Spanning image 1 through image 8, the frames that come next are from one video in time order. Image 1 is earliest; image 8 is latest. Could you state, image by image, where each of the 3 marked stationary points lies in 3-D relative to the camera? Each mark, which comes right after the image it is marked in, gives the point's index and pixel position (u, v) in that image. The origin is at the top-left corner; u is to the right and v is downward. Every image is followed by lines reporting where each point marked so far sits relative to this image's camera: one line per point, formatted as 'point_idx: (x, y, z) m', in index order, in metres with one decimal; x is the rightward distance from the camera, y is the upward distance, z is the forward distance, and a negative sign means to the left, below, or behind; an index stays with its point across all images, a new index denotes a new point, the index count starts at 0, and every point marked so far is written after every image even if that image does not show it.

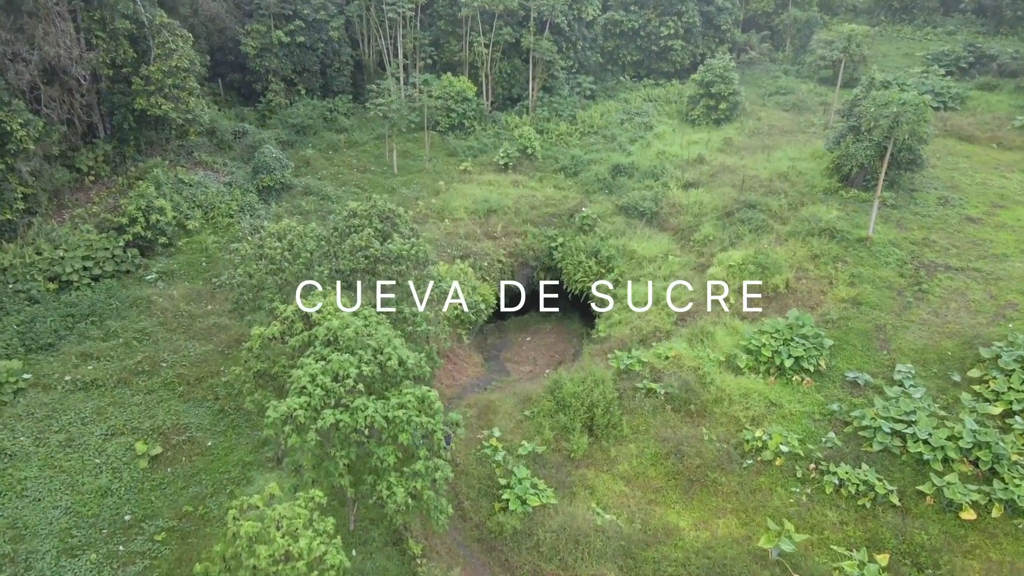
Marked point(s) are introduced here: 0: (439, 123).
0: (-1.6, +3.6, +15.9) m
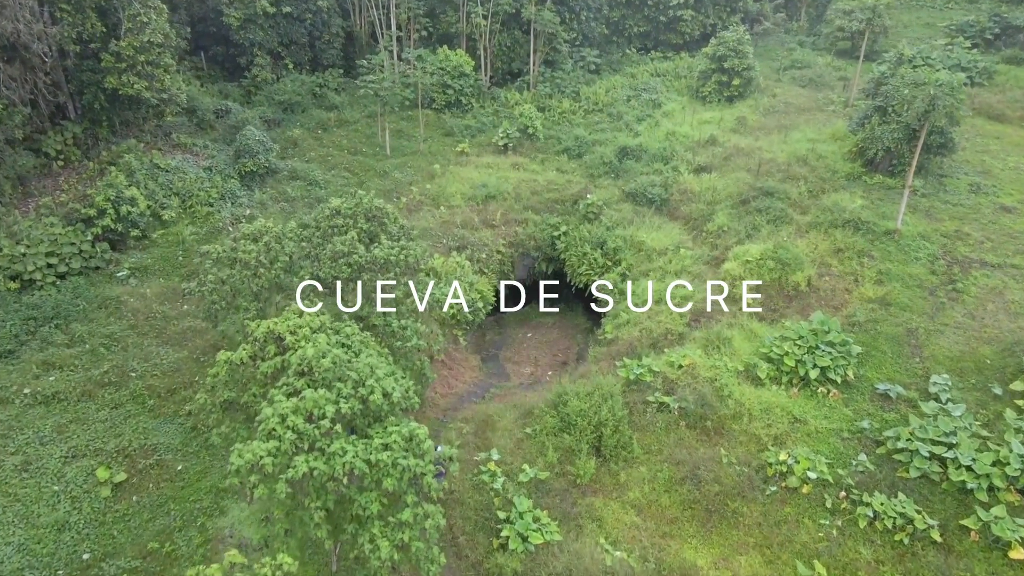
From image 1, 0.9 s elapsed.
0: (-1.6, +3.9, +15.0) m
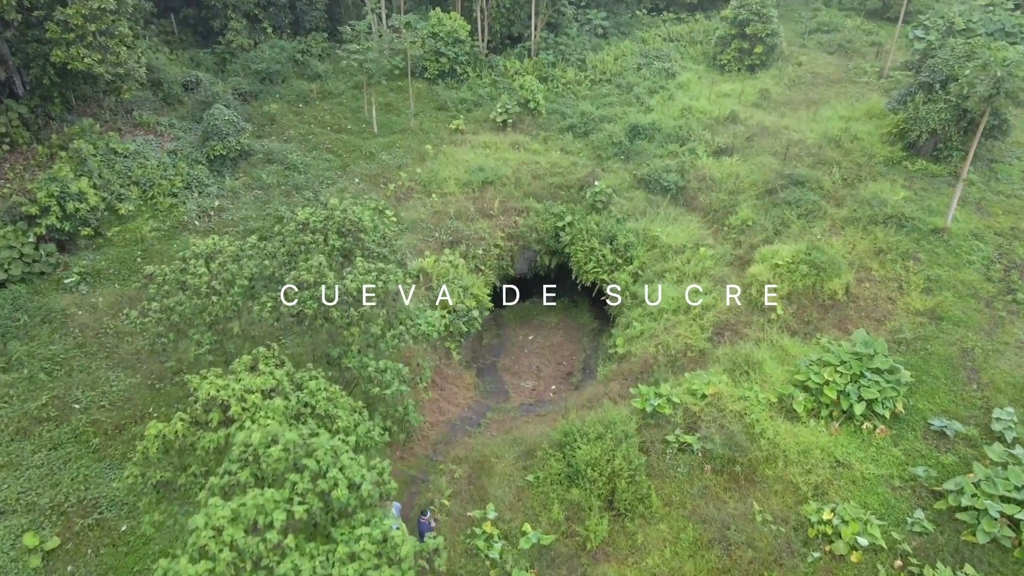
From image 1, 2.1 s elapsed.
0: (-1.6, +4.1, +13.7) m
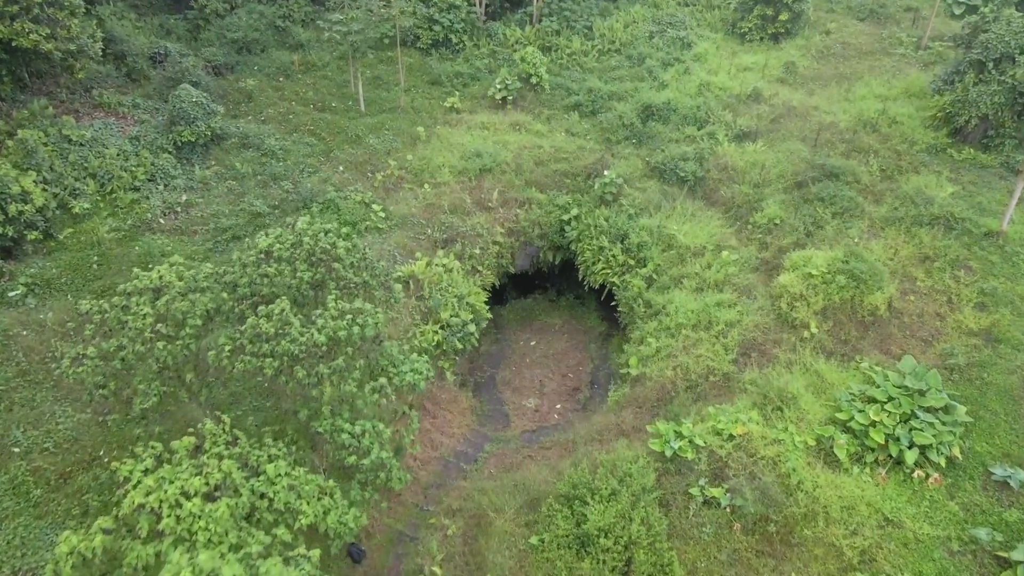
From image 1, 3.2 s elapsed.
0: (-1.6, +4.3, +12.5) m
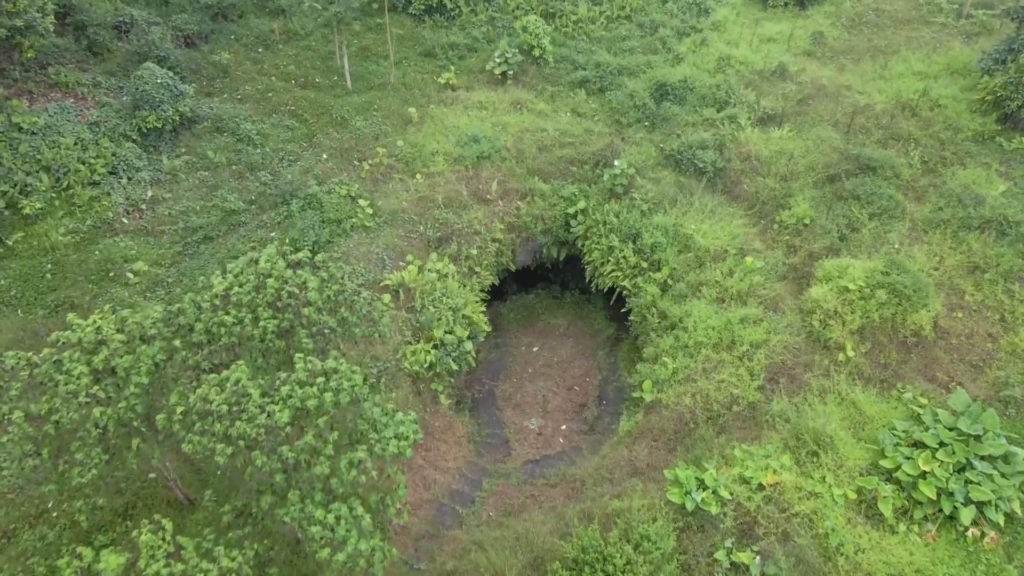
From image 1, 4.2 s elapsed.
0: (-1.6, +4.4, +11.4) m
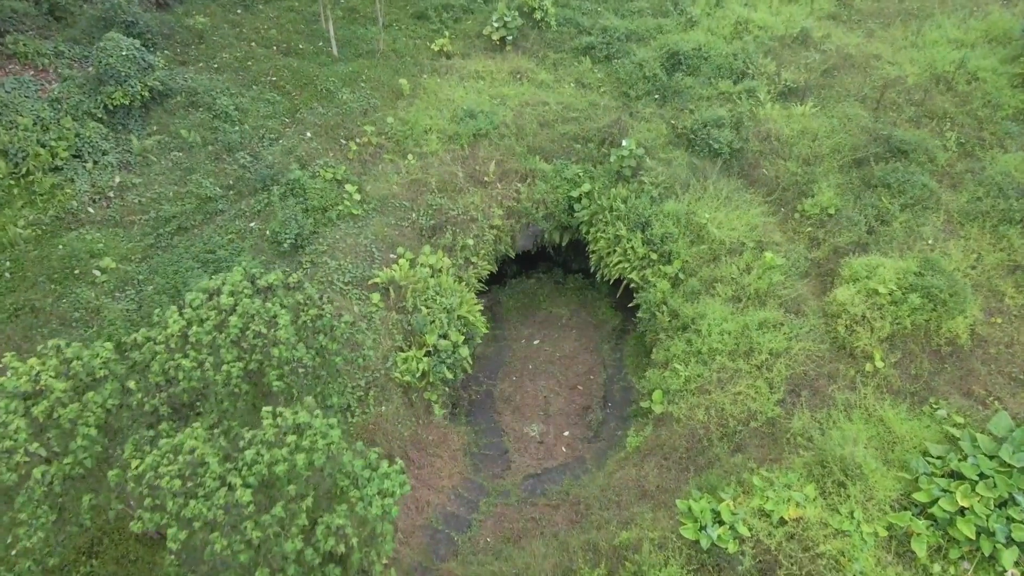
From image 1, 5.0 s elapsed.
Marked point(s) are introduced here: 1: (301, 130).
0: (-1.6, +4.7, +10.5) m
1: (-2.4, +1.8, +8.4) m
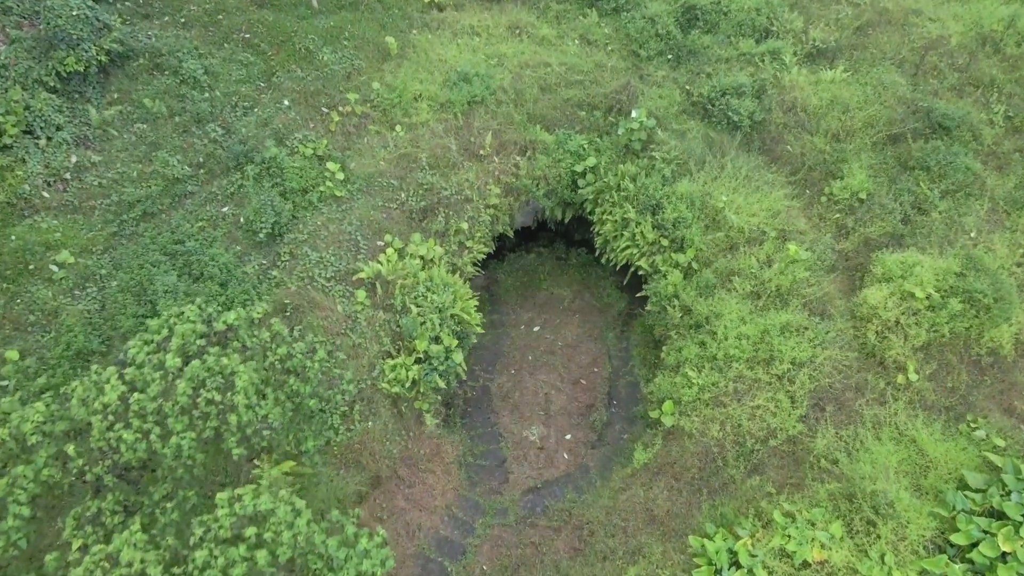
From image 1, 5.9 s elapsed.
0: (-1.6, +5.1, +9.4) m
1: (-2.4, +2.0, +7.6) m
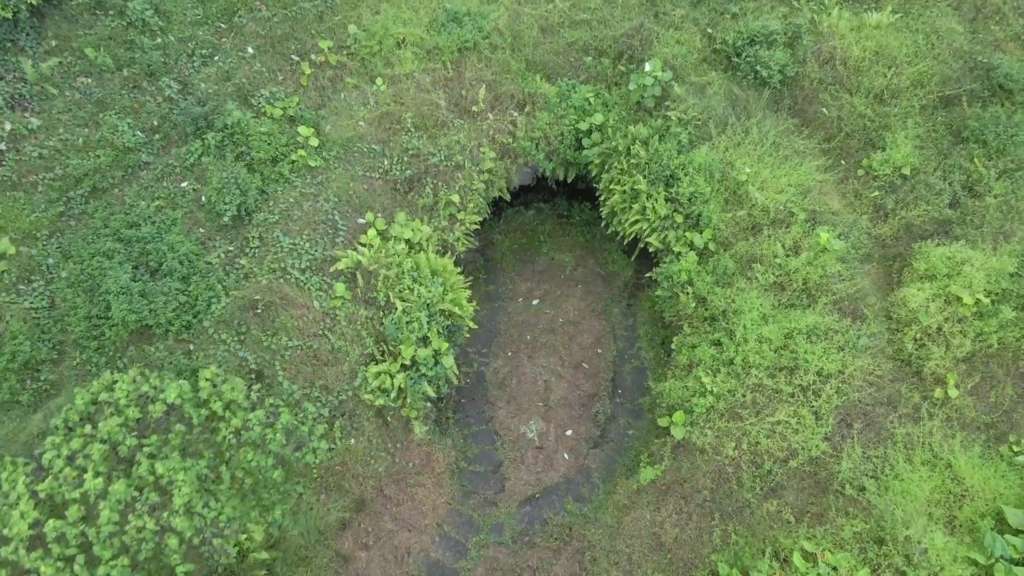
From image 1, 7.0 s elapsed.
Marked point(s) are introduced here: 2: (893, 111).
0: (-1.7, +5.6, +8.0) m
1: (-2.5, +2.2, +6.6) m
2: (+3.1, +1.4, +5.9) m
